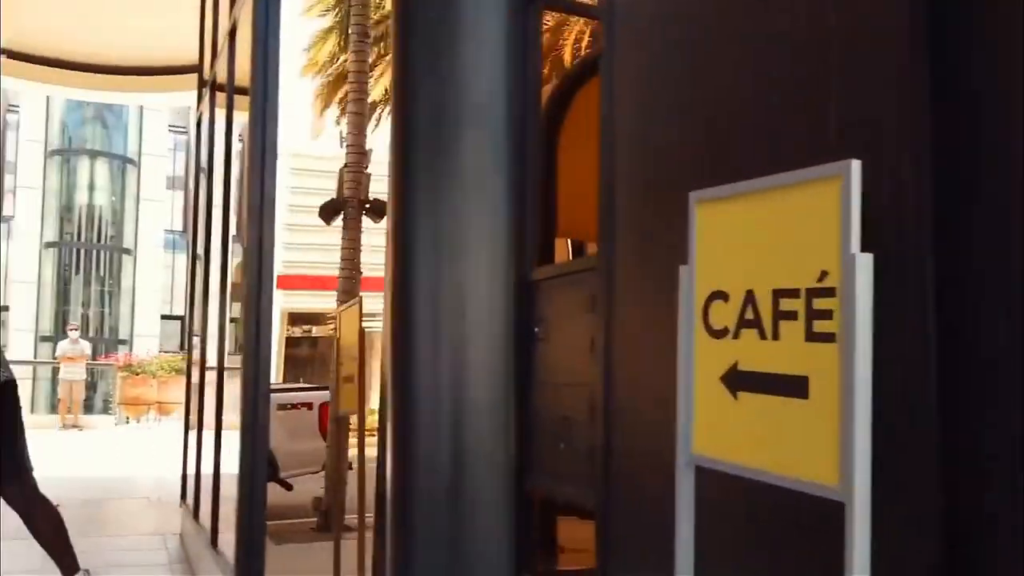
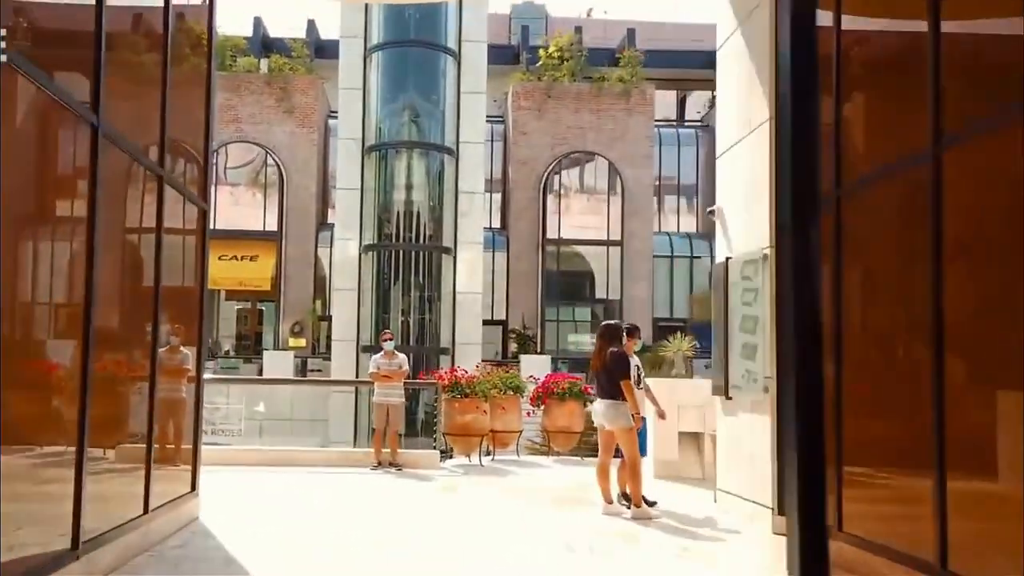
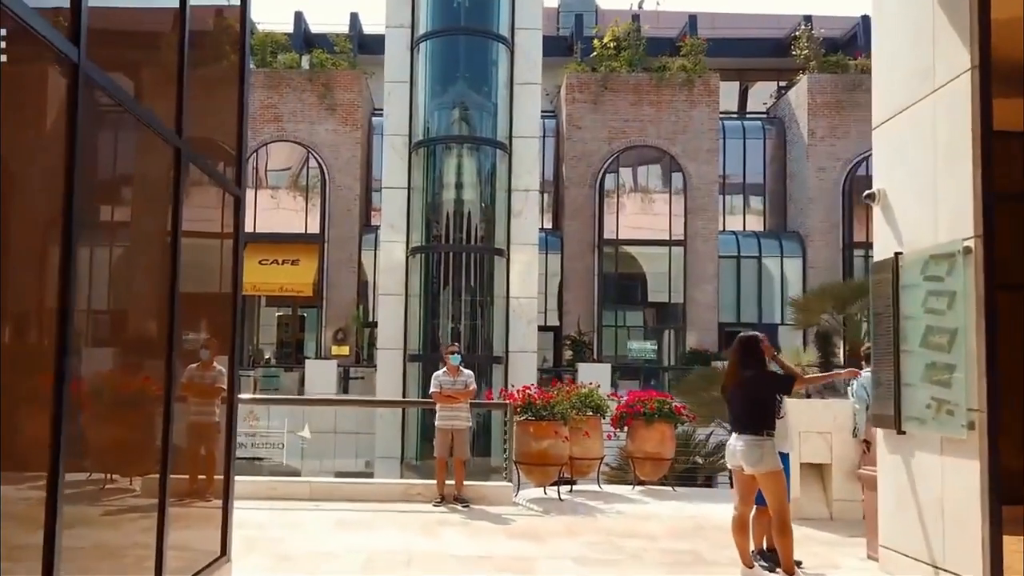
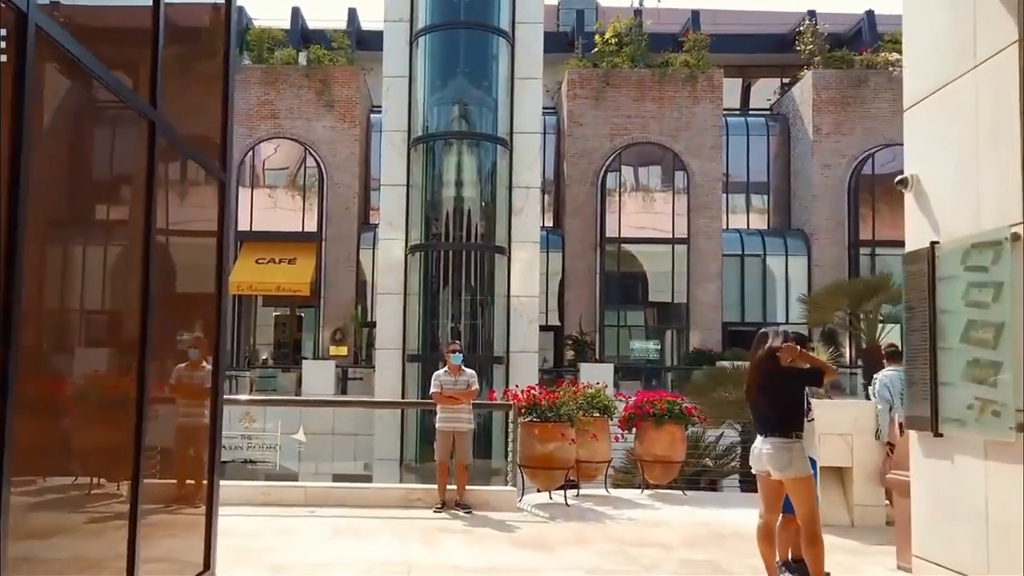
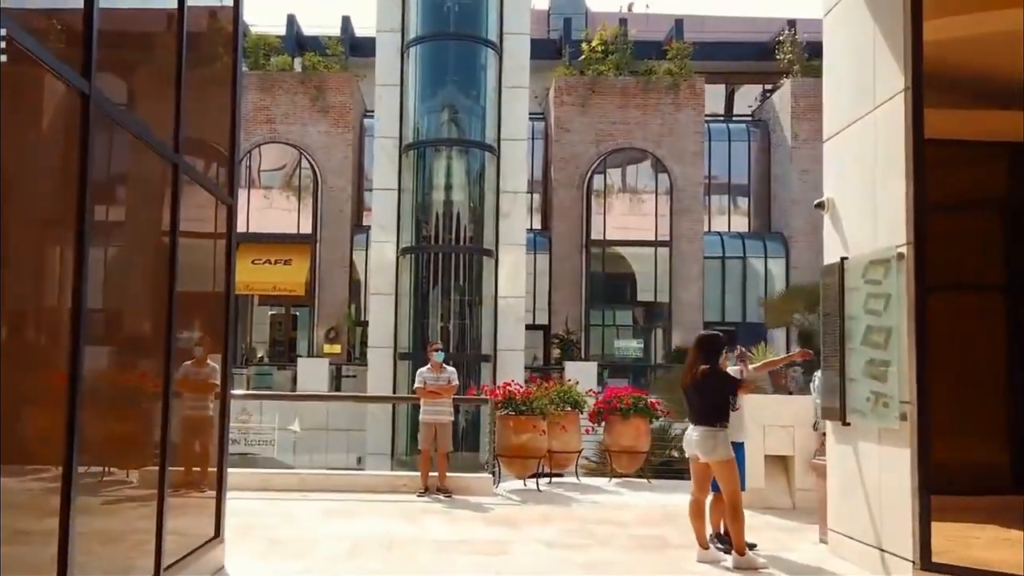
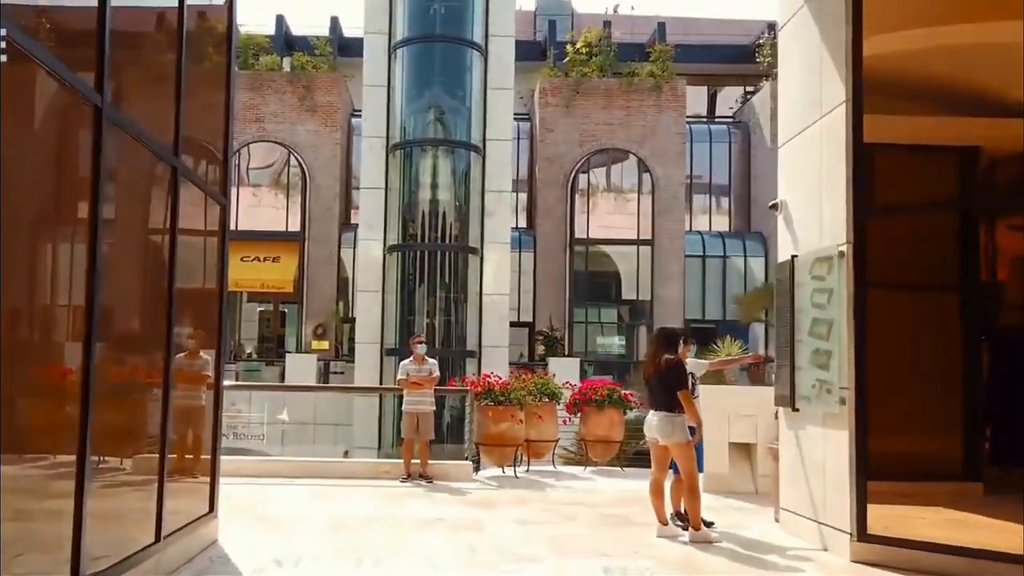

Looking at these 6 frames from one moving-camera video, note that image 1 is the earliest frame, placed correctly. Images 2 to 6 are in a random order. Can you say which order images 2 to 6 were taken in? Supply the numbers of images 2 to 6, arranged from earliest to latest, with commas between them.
2, 6, 5, 3, 4
